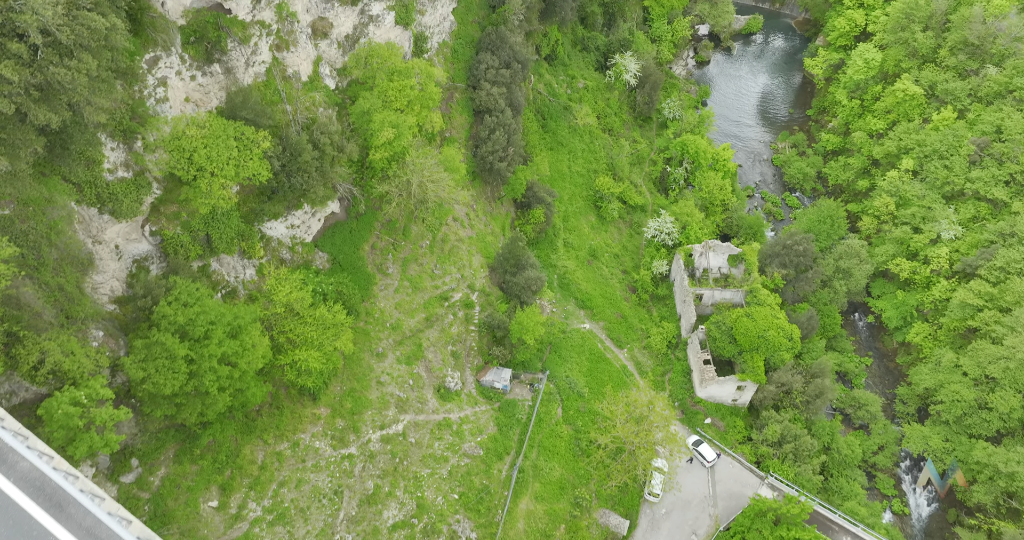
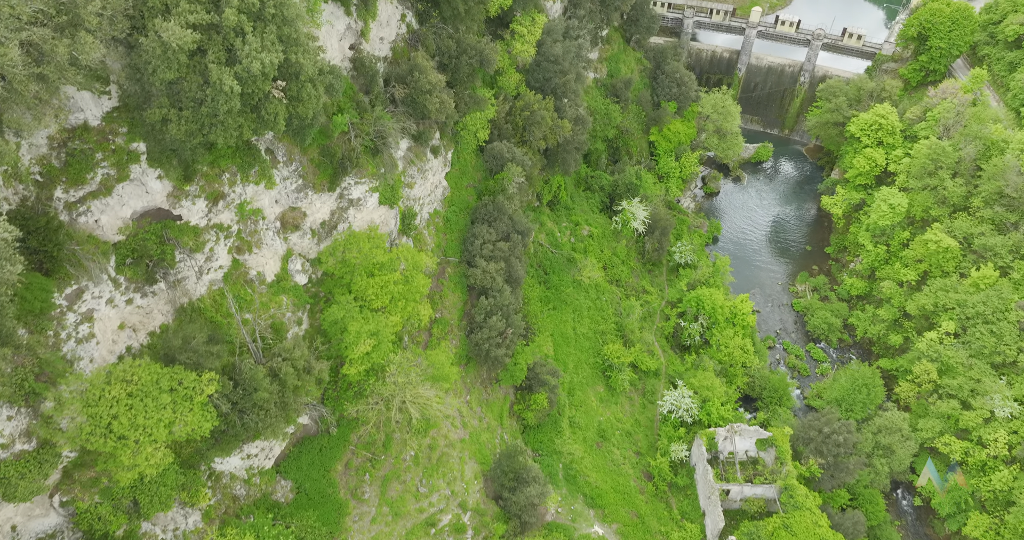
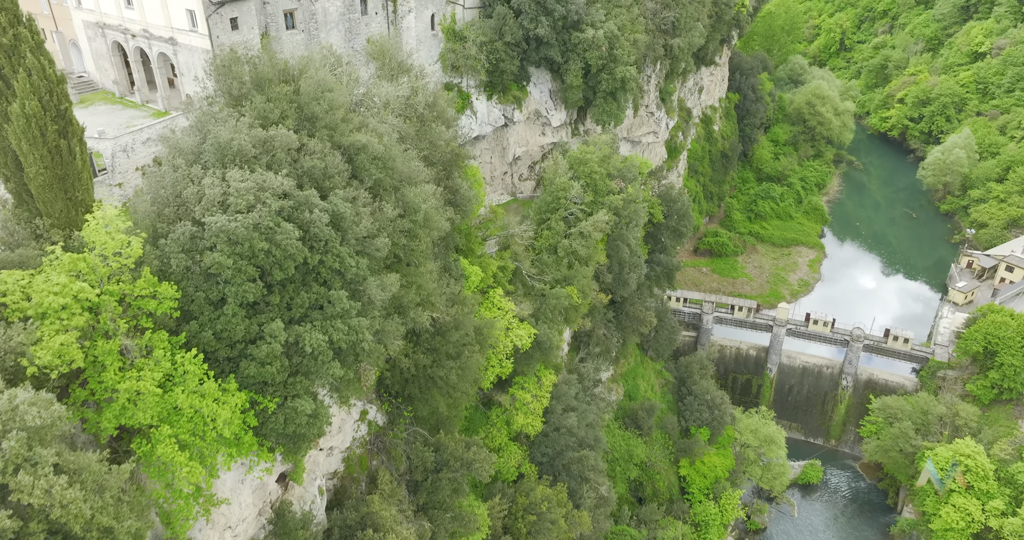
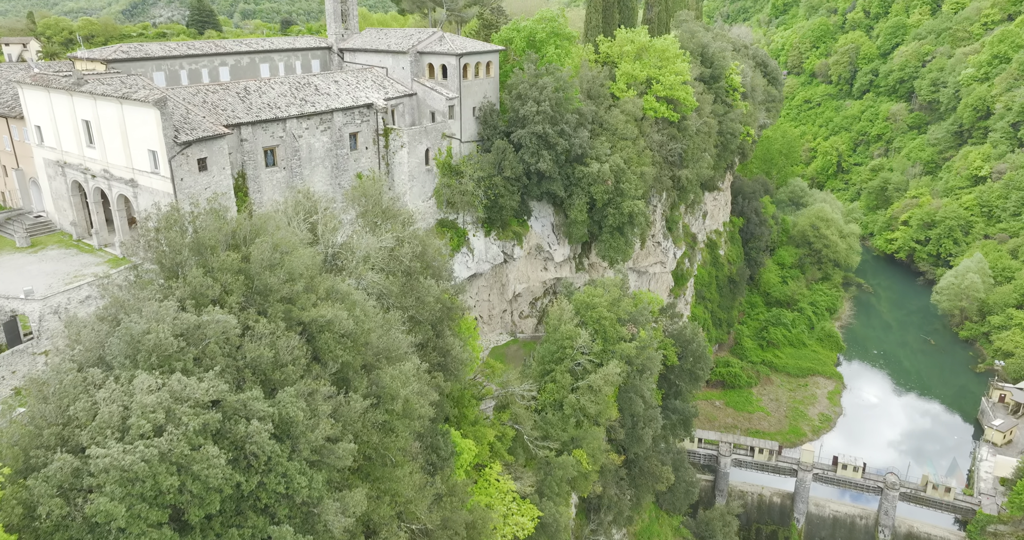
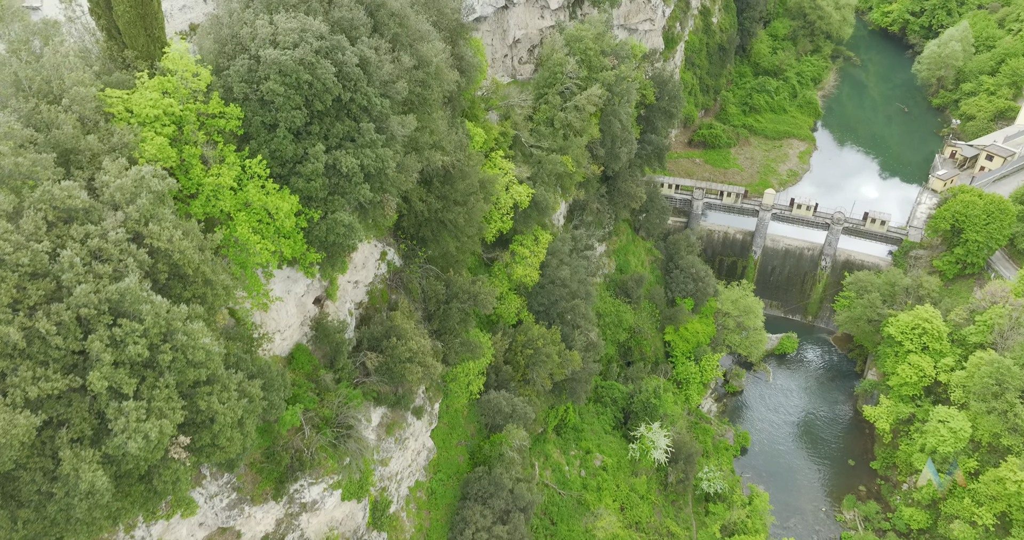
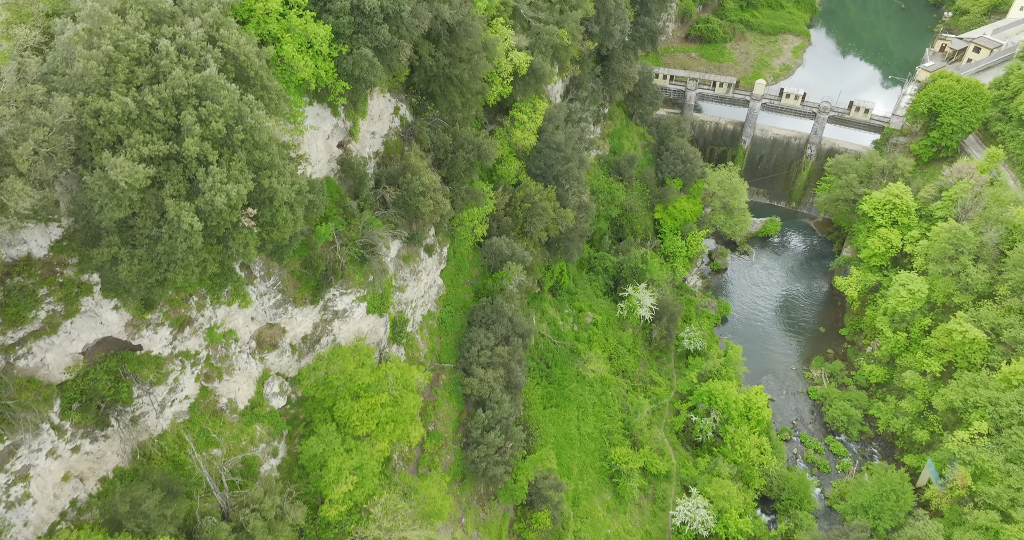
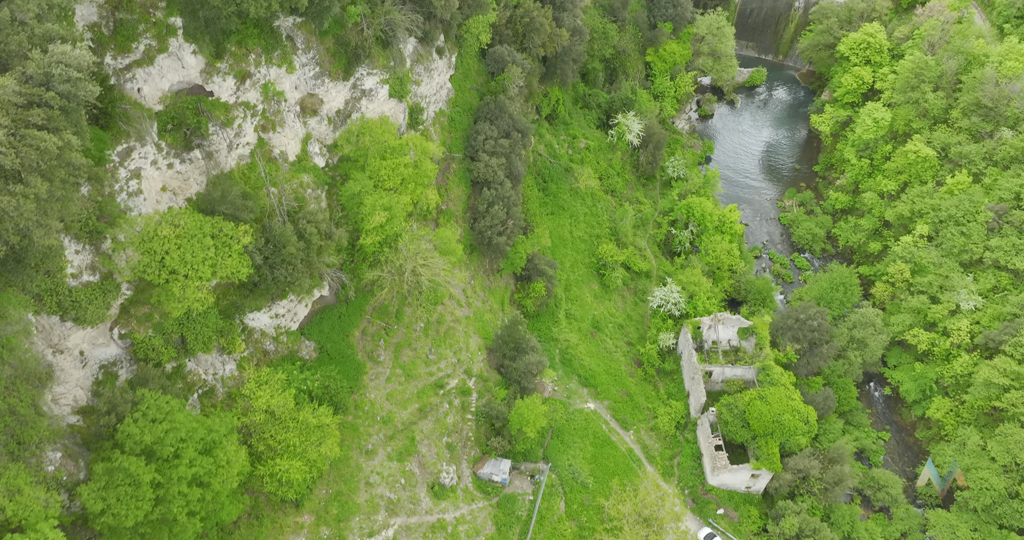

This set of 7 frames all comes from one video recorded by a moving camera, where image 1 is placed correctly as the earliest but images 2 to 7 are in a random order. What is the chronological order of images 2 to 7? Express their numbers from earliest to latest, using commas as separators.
7, 2, 6, 5, 3, 4
